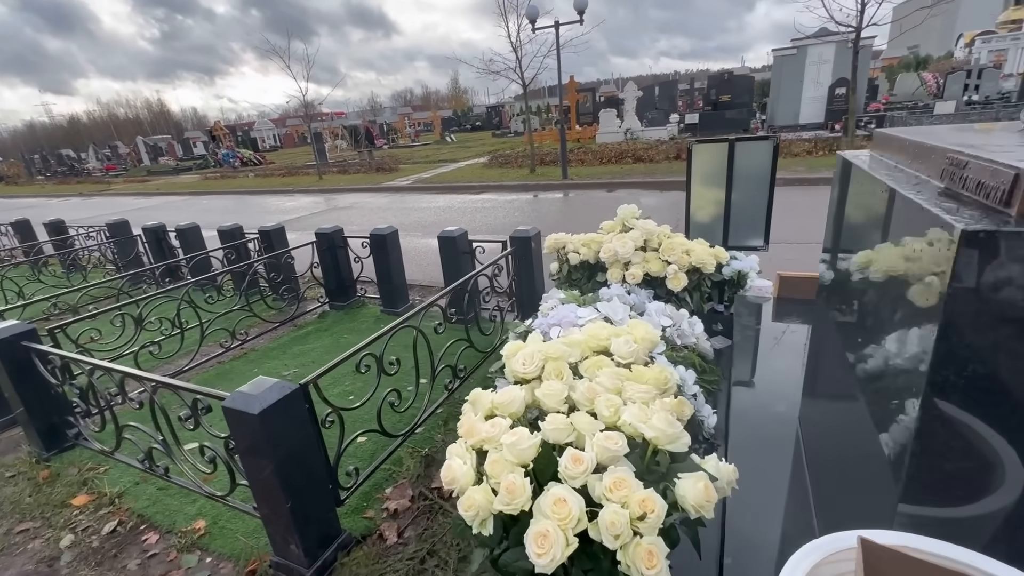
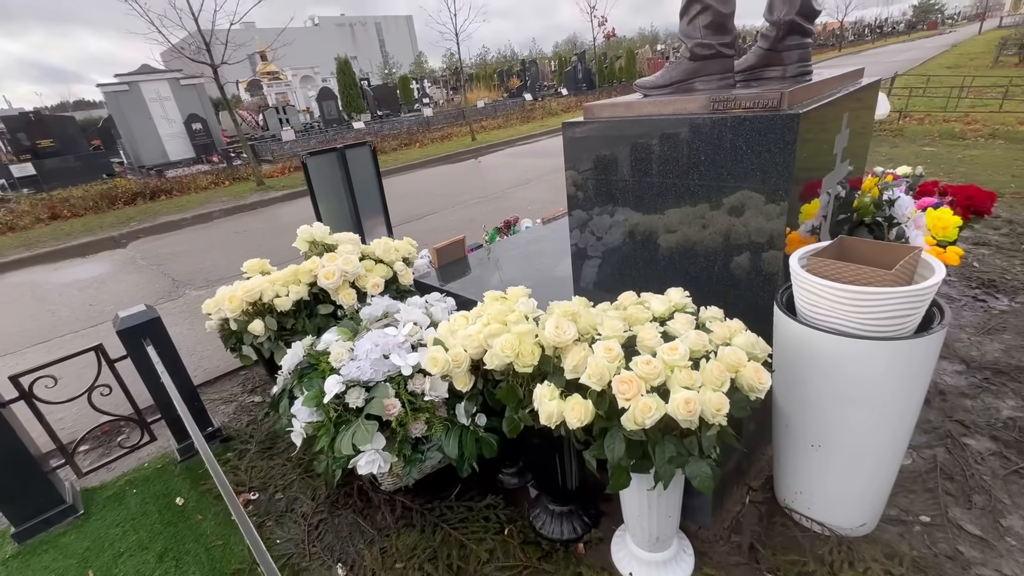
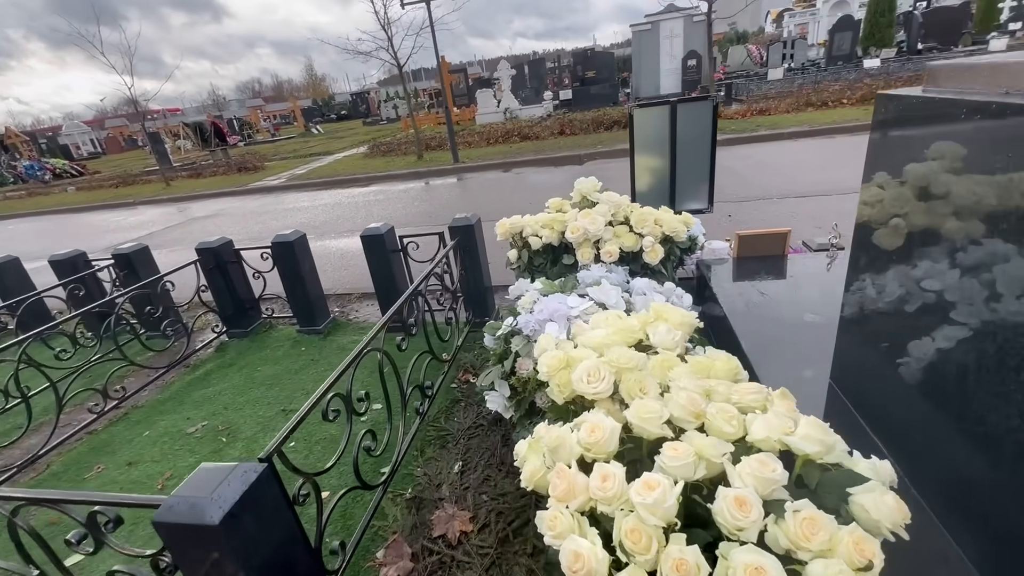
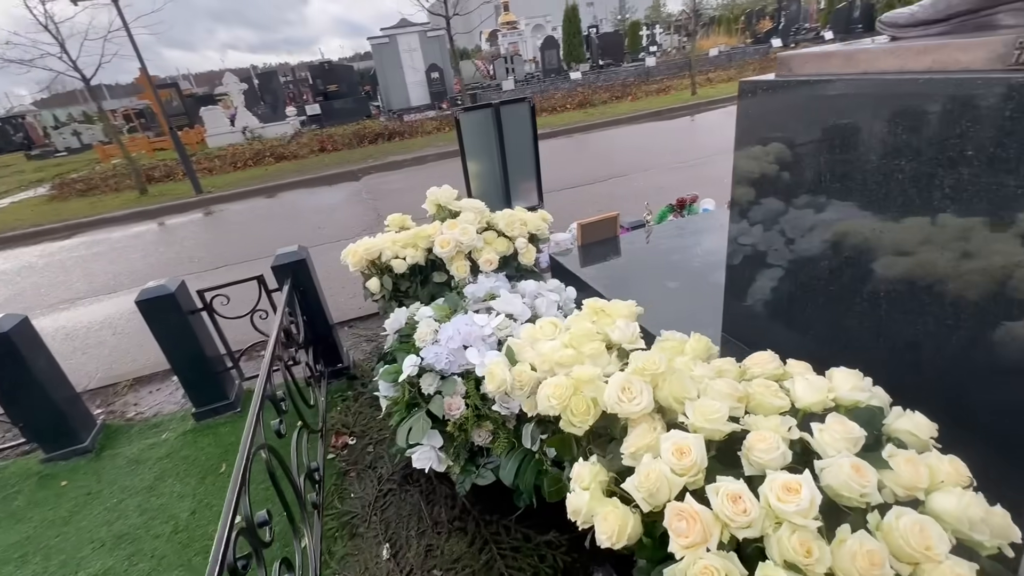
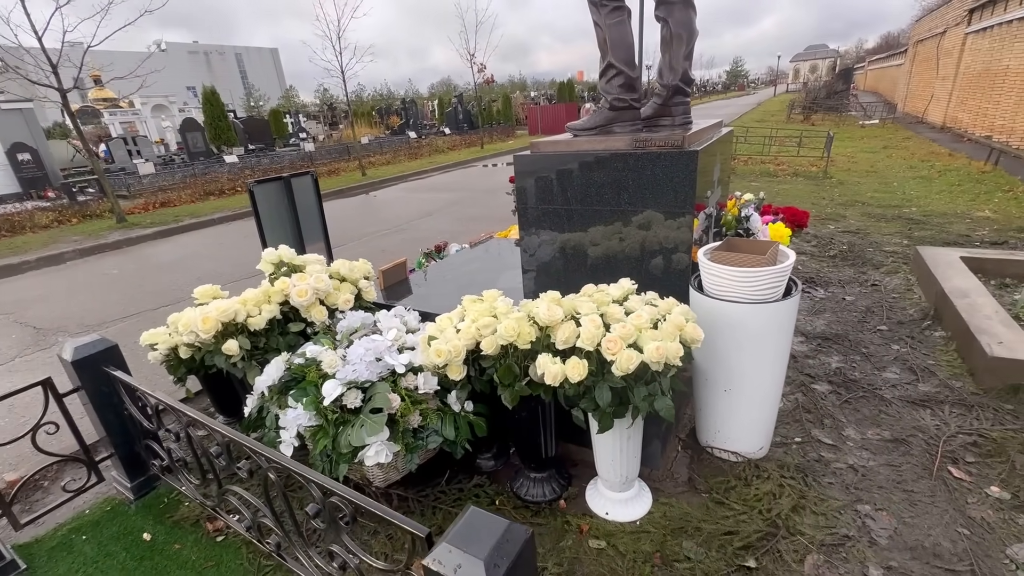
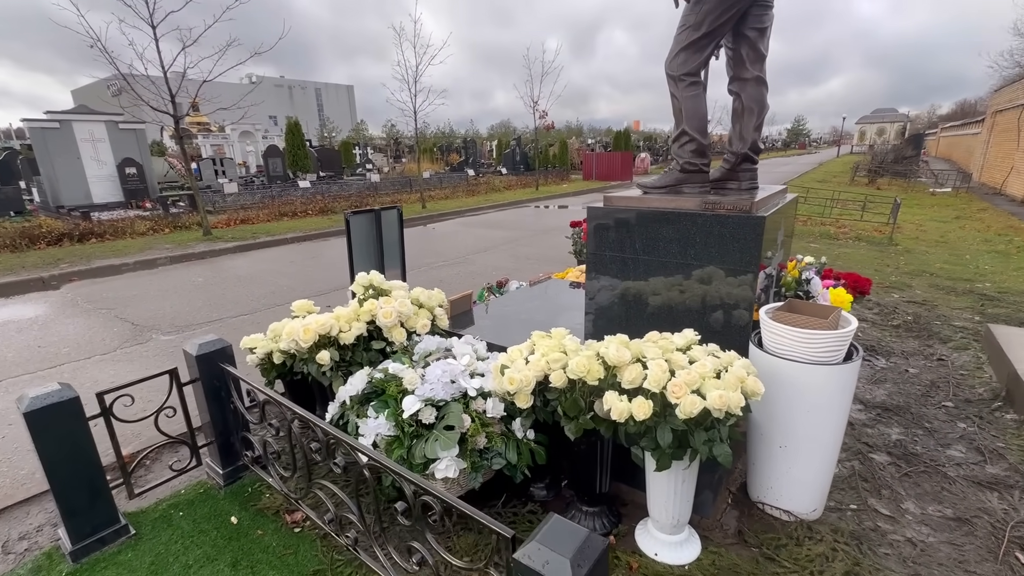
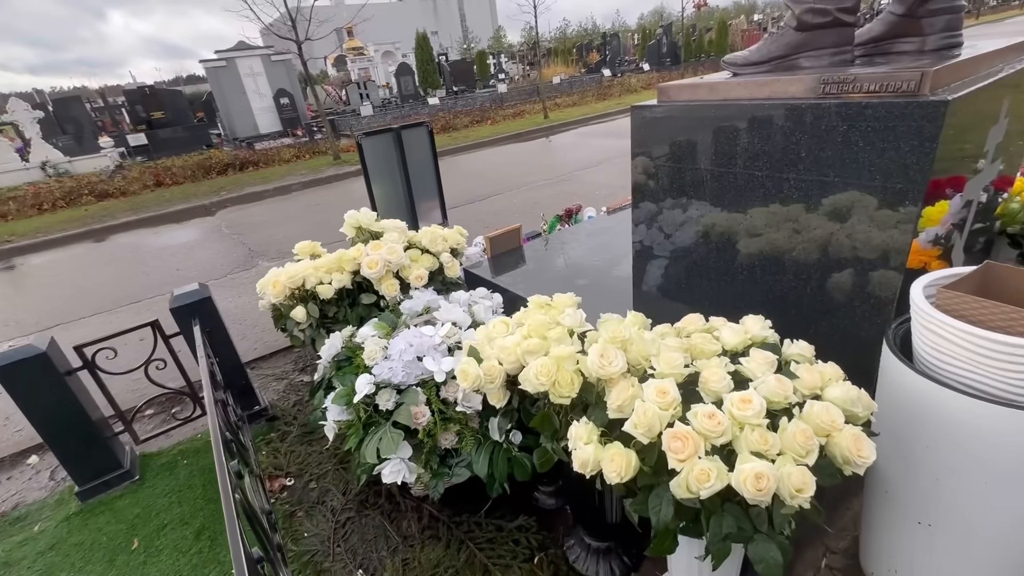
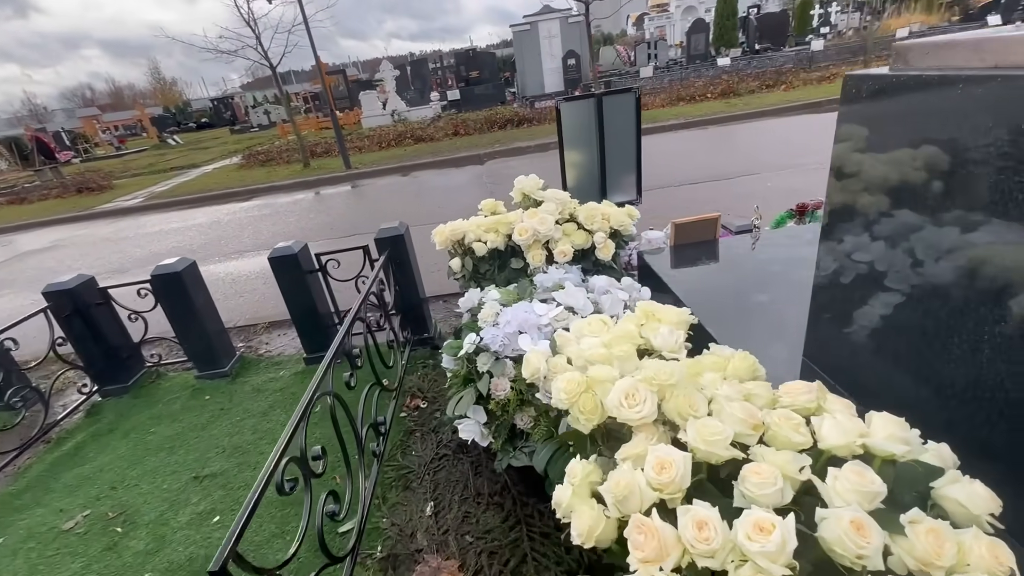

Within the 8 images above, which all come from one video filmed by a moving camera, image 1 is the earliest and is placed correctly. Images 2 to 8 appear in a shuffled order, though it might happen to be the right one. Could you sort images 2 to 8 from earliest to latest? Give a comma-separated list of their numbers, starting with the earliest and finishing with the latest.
3, 8, 4, 7, 2, 5, 6
